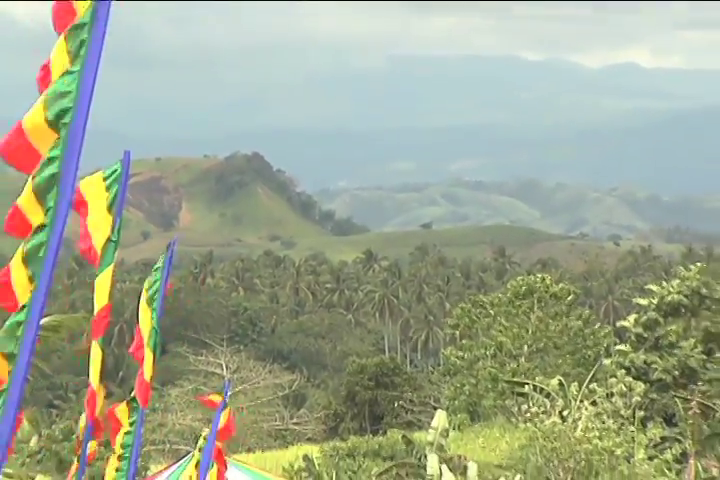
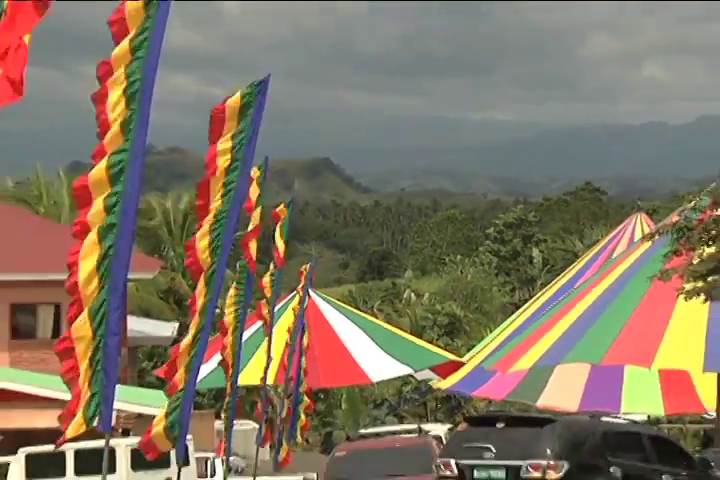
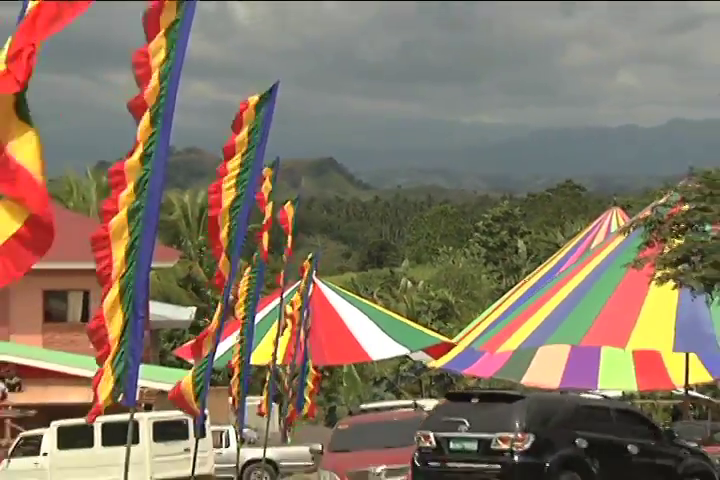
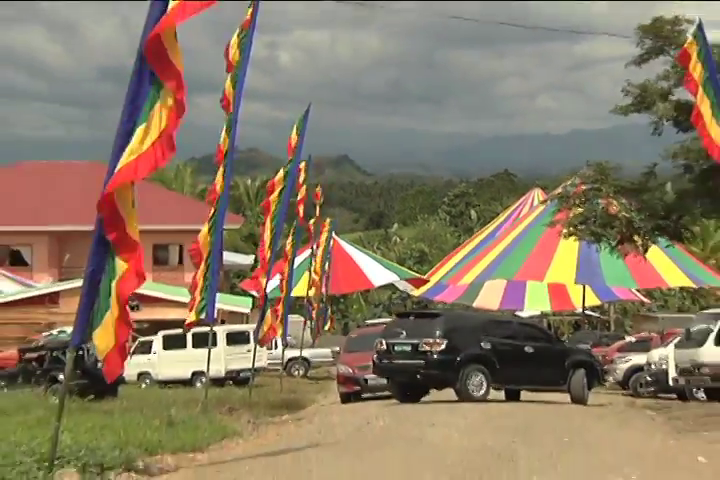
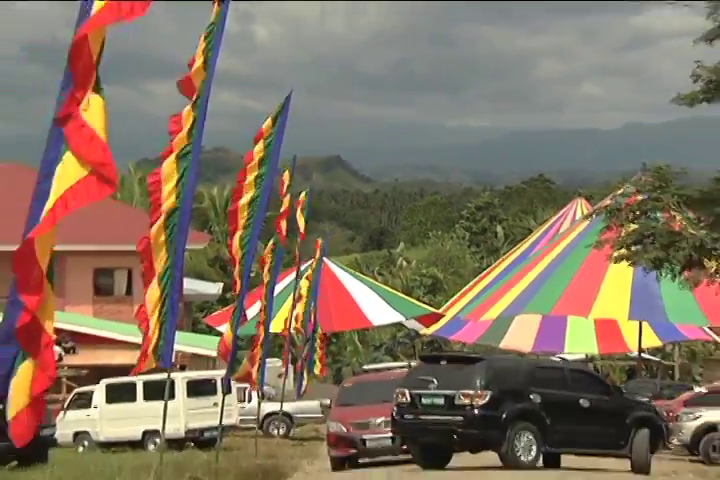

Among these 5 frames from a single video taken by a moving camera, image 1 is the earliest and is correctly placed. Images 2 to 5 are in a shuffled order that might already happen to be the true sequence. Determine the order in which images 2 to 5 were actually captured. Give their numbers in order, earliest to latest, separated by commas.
2, 3, 5, 4
